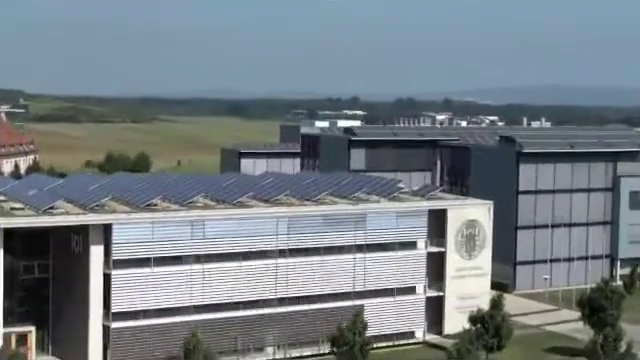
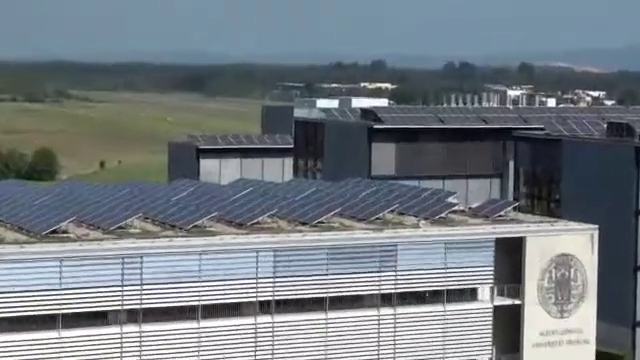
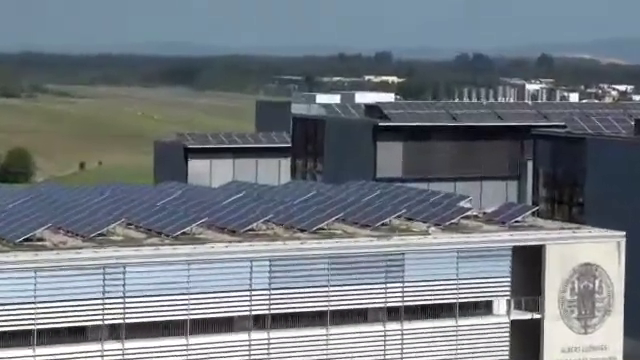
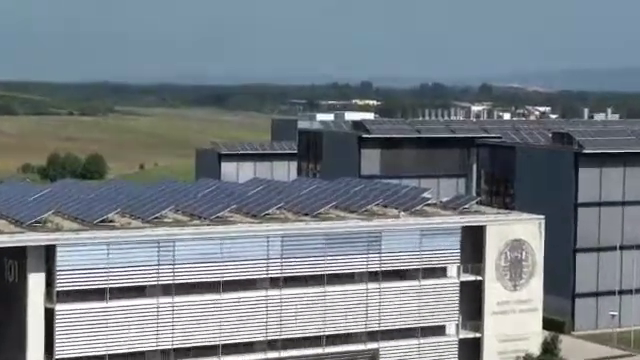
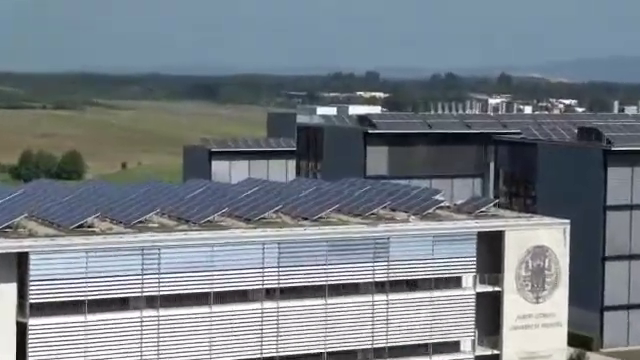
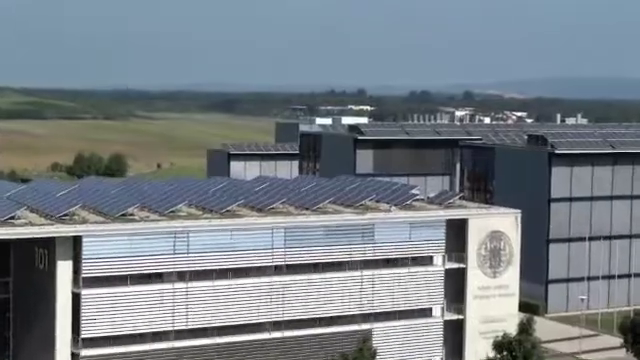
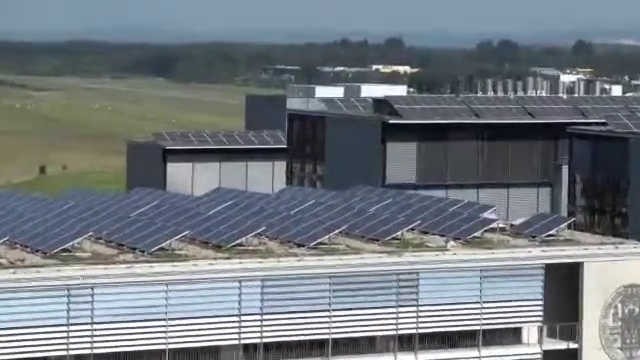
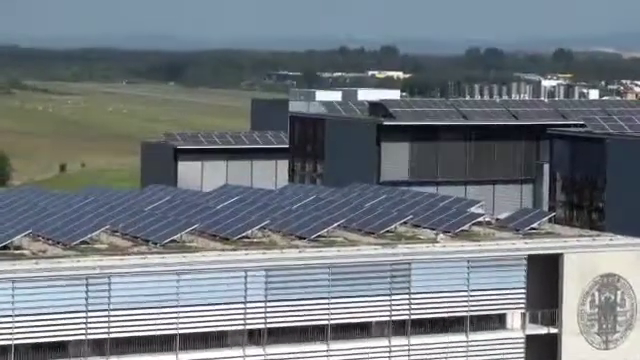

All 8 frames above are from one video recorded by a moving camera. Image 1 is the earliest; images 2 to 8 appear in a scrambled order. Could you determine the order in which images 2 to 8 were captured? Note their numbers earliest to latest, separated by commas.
6, 4, 5, 2, 3, 8, 7
